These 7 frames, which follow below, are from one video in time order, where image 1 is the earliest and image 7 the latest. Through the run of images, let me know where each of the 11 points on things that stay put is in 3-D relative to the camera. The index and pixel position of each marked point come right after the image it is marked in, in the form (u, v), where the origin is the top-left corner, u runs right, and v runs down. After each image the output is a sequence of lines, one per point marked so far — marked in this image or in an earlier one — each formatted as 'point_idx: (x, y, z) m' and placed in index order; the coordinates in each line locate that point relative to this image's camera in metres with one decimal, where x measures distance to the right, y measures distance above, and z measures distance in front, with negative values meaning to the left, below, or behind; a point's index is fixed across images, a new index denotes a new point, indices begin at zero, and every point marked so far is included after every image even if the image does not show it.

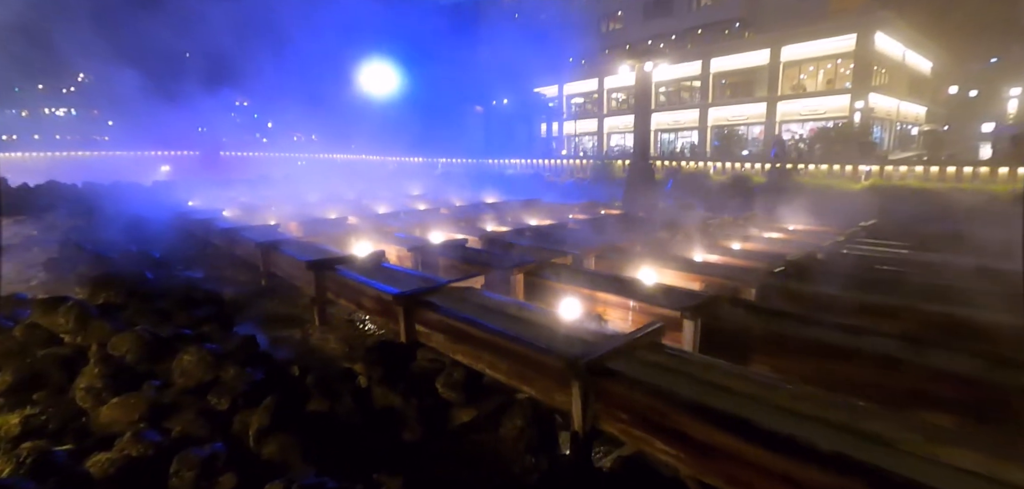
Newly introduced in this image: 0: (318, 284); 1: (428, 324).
0: (-2.4, -0.5, +6.8) m
1: (-0.8, -0.7, +5.0) m
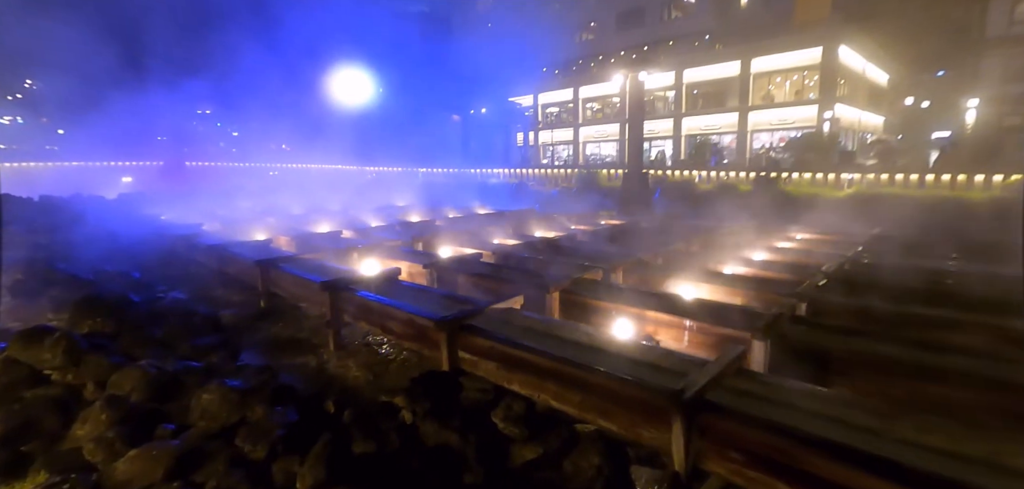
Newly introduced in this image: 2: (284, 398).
0: (-2.0, -0.7, +6.3) m
1: (-0.3, -0.9, +4.5) m
2: (-1.8, -1.2, +4.5) m
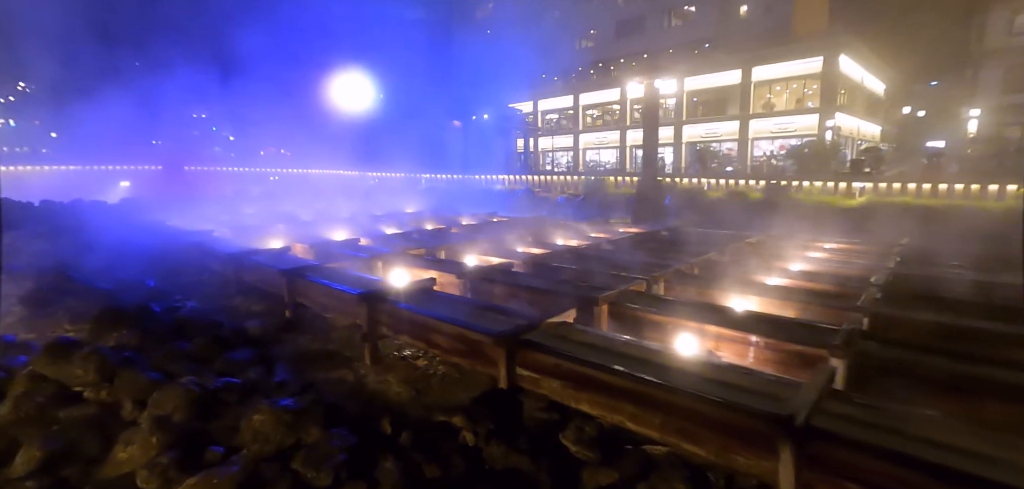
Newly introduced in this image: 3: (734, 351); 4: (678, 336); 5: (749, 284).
0: (-1.6, -0.8, +6.1) m
1: (+0.2, -1.0, +4.3) m
2: (-1.3, -1.3, +4.3) m
3: (+2.0, -1.0, +4.9) m
4: (+1.6, -0.9, +5.3) m
5: (+2.7, -0.5, +6.4) m
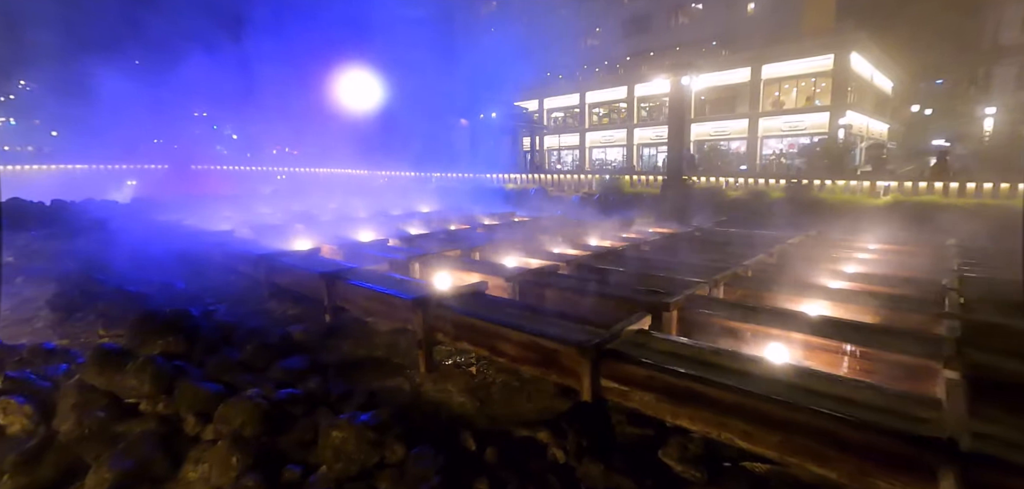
0: (-0.9, -0.8, +5.8) m
1: (+0.9, -1.0, +4.1) m
2: (-0.7, -1.4, +4.0) m
3: (+2.6, -1.0, +4.7) m
4: (+2.2, -0.9, +5.0) m
5: (+3.4, -0.5, +6.1) m
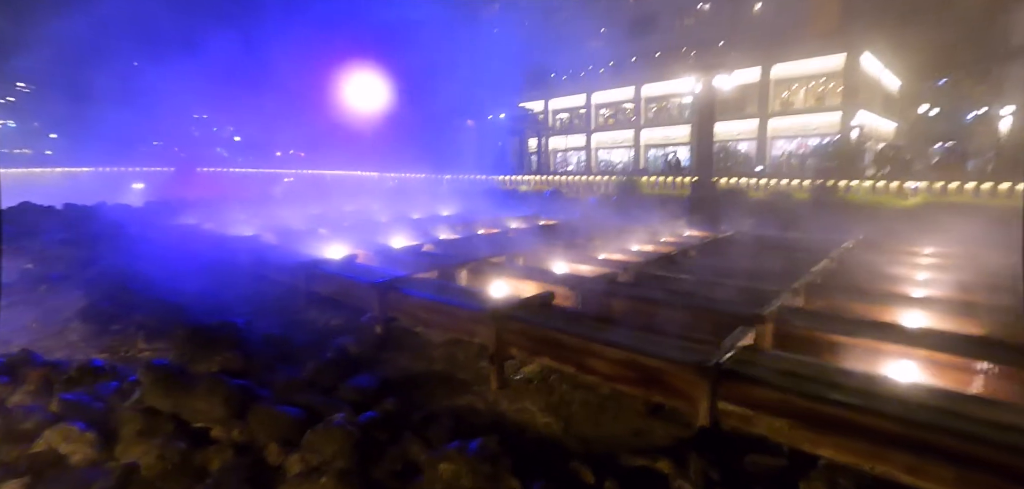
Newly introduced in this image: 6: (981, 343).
0: (-0.1, -0.9, +5.5) m
1: (+1.6, -1.1, +3.7) m
2: (+0.1, -1.4, +3.7) m
3: (+3.4, -1.0, +4.4) m
4: (+3.0, -1.0, +4.7) m
5: (+4.2, -0.5, +5.8) m
6: (+3.7, -0.8, +4.4) m
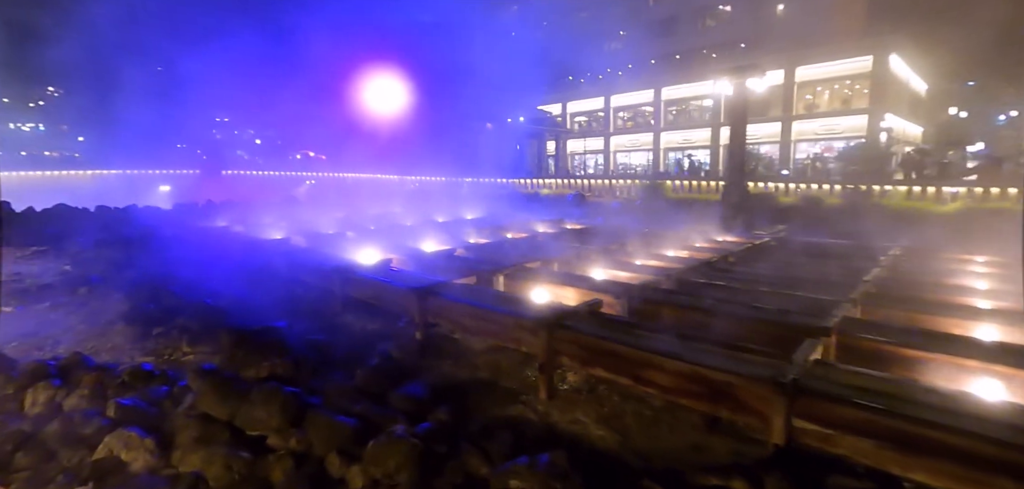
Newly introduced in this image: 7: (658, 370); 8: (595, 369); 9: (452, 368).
0: (+0.3, -1.0, +5.3) m
1: (+2.1, -1.1, +3.6) m
2: (+0.5, -1.5, +3.5) m
3: (+3.9, -1.1, +4.2) m
4: (+3.5, -1.1, +4.5) m
5: (+4.7, -0.6, +5.6) m
6: (+4.2, -0.9, +4.2) m
7: (+1.2, -1.0, +4.5) m
8: (+0.8, -1.1, +5.0) m
9: (-0.7, -1.4, +6.2) m
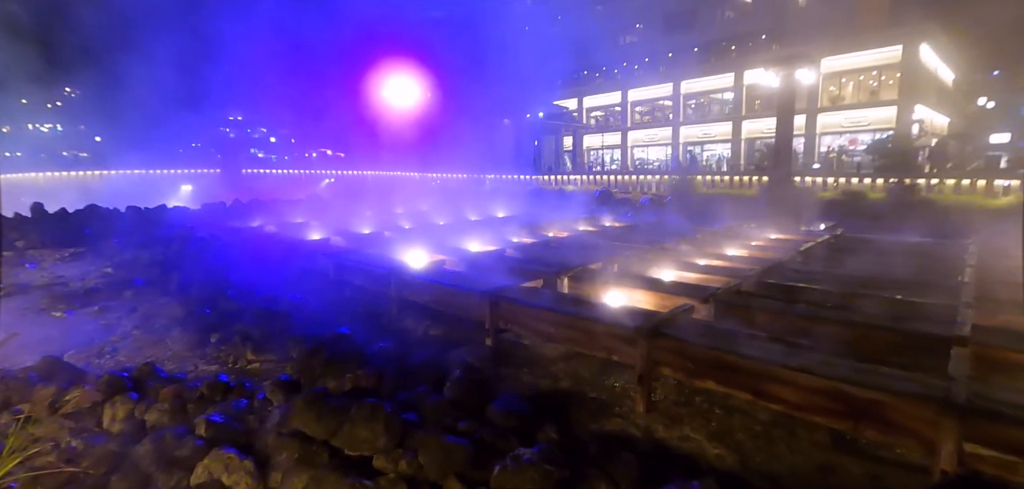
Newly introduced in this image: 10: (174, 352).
0: (+1.2, -1.0, +5.0) m
1: (+2.9, -1.2, +3.2) m
2: (+1.4, -1.5, +3.2) m
3: (+4.7, -1.1, +3.8) m
4: (+4.3, -1.1, +4.1) m
5: (+5.5, -0.6, +5.2) m
6: (+5.0, -0.9, +3.8) m
7: (+2.0, -1.0, +4.2) m
8: (+1.7, -1.2, +4.7) m
9: (+0.2, -1.4, +5.9) m
10: (-4.0, -1.3, +6.6) m
